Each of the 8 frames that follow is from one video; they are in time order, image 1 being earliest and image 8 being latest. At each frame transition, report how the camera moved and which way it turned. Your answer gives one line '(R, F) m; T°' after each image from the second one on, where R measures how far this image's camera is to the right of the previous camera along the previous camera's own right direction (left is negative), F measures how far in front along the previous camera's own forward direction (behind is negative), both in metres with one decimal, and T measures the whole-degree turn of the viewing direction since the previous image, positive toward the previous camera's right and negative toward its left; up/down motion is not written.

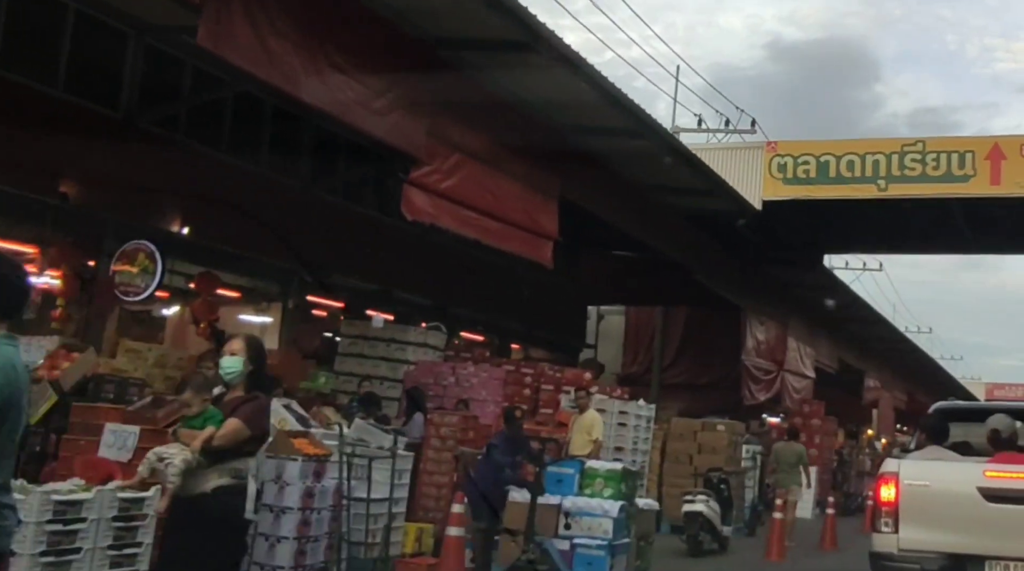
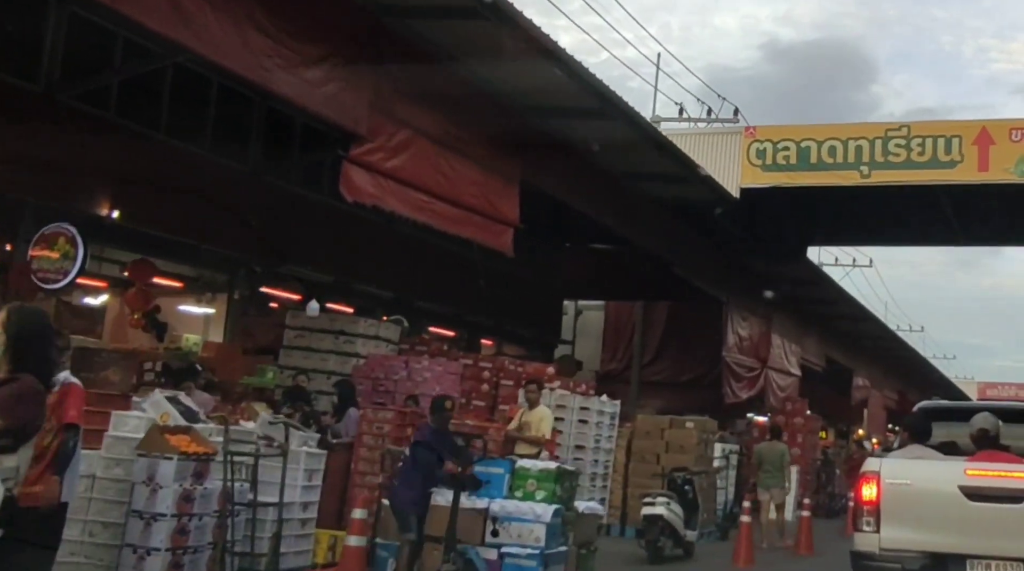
(+0.5, +0.9) m; 0°
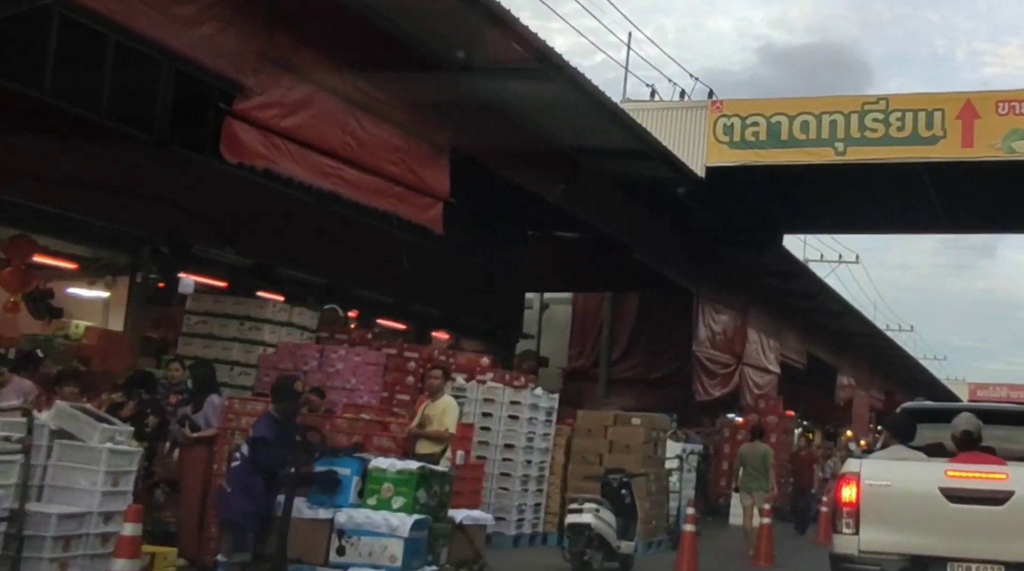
(+0.7, +1.5) m; 0°
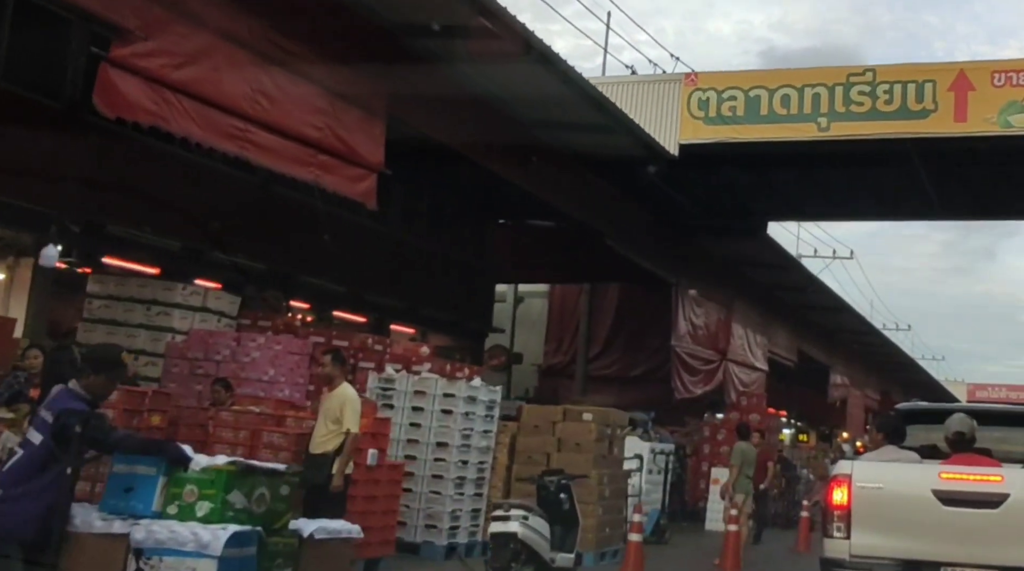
(+0.6, +1.3) m; 0°
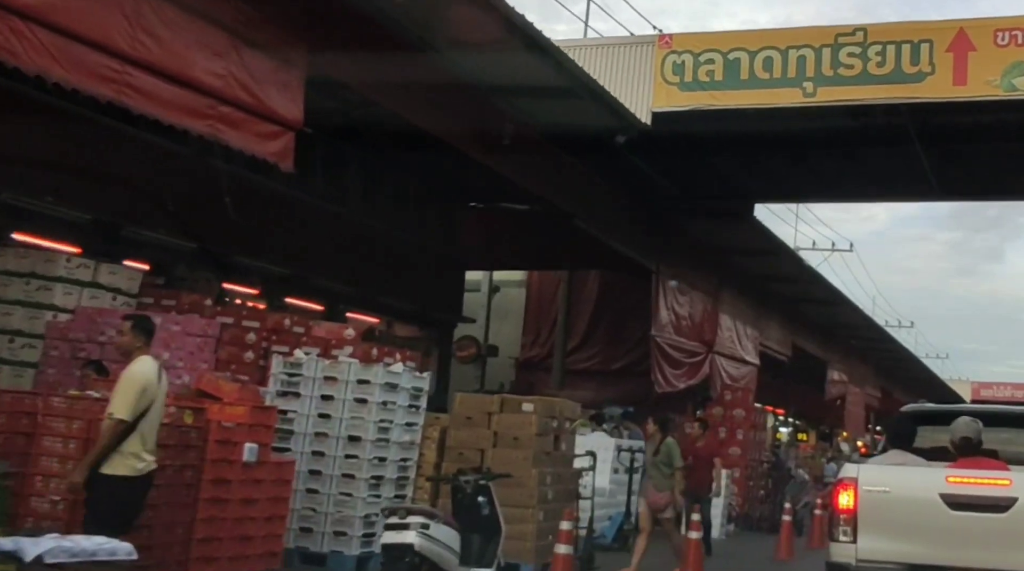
(+0.6, +1.4) m; 0°
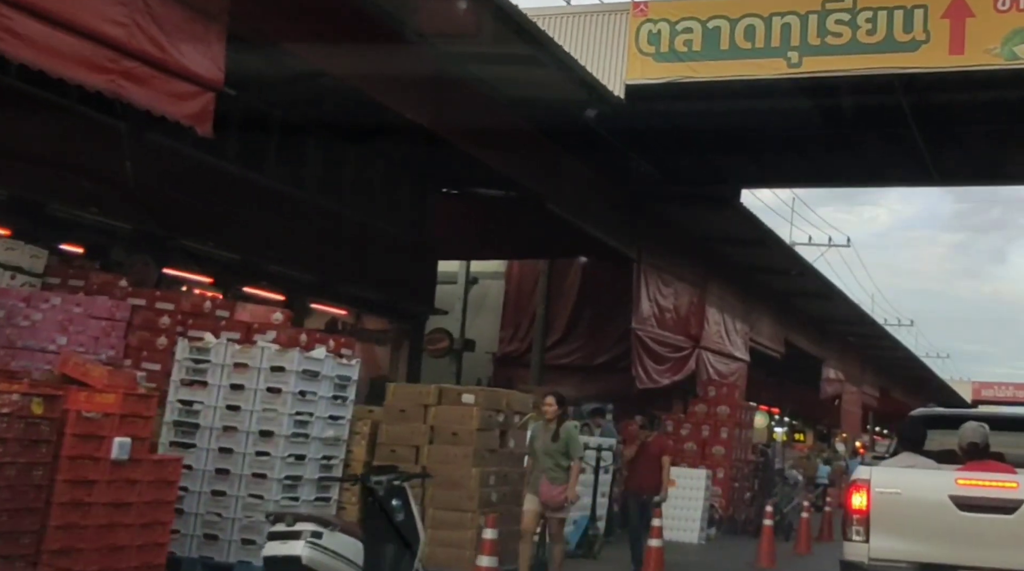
(+0.4, +1.0) m; 0°
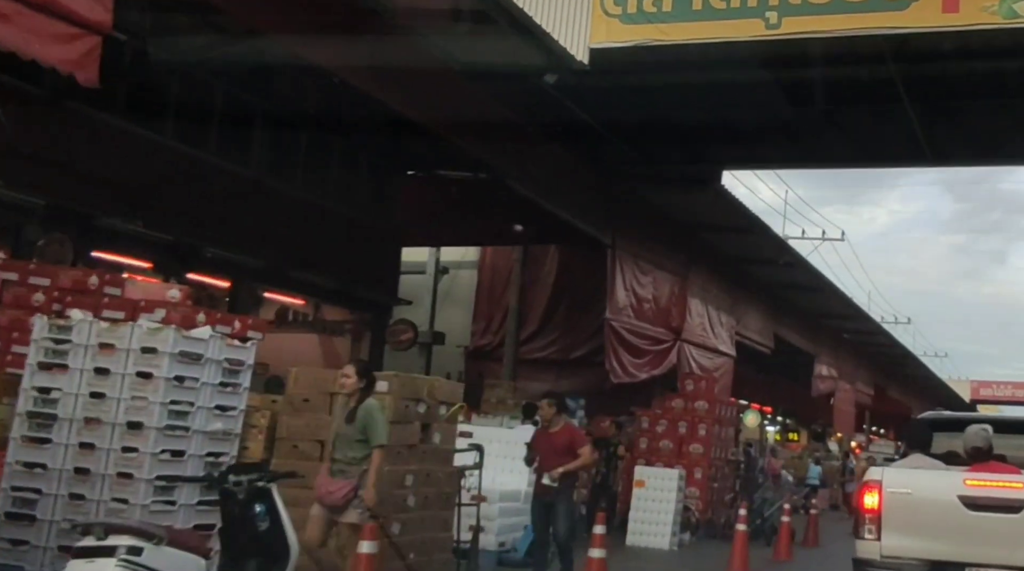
(+0.5, +1.2) m; 0°
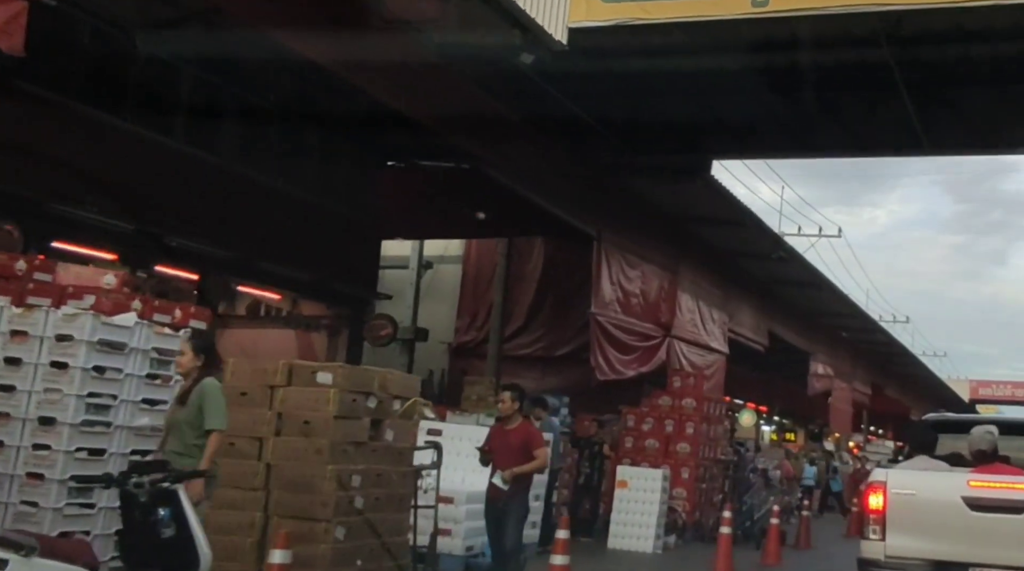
(+0.2, +0.6) m; 0°
